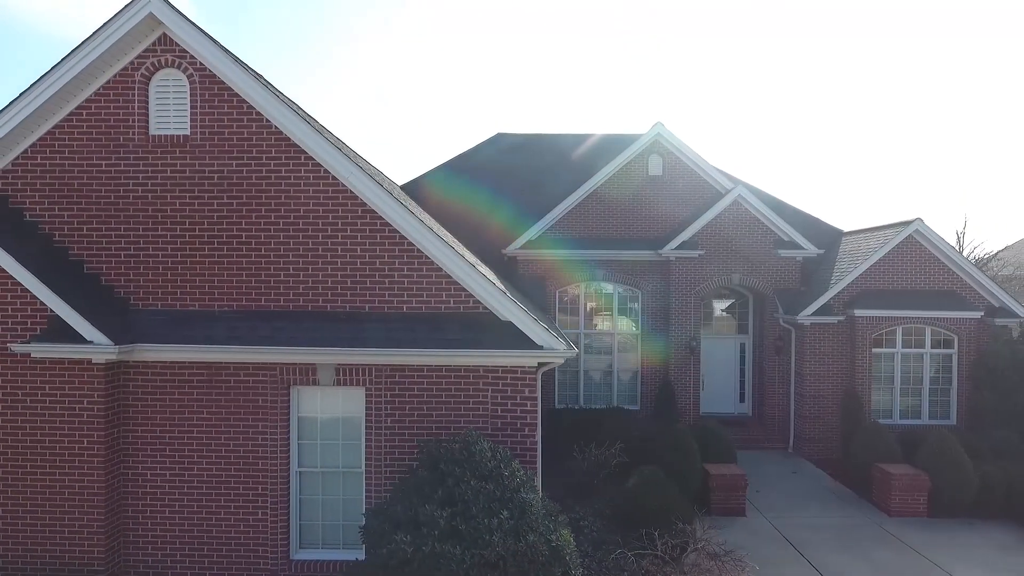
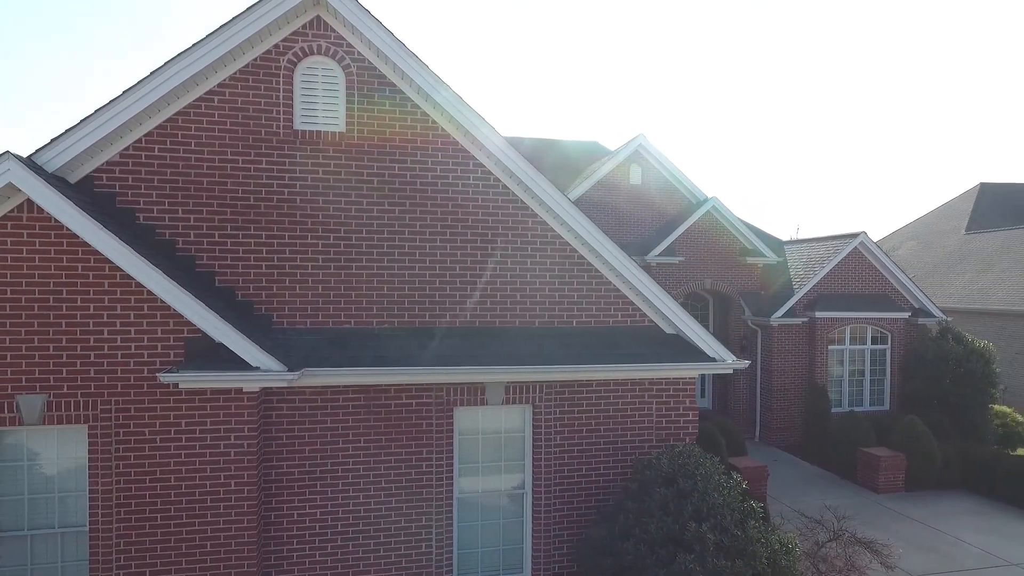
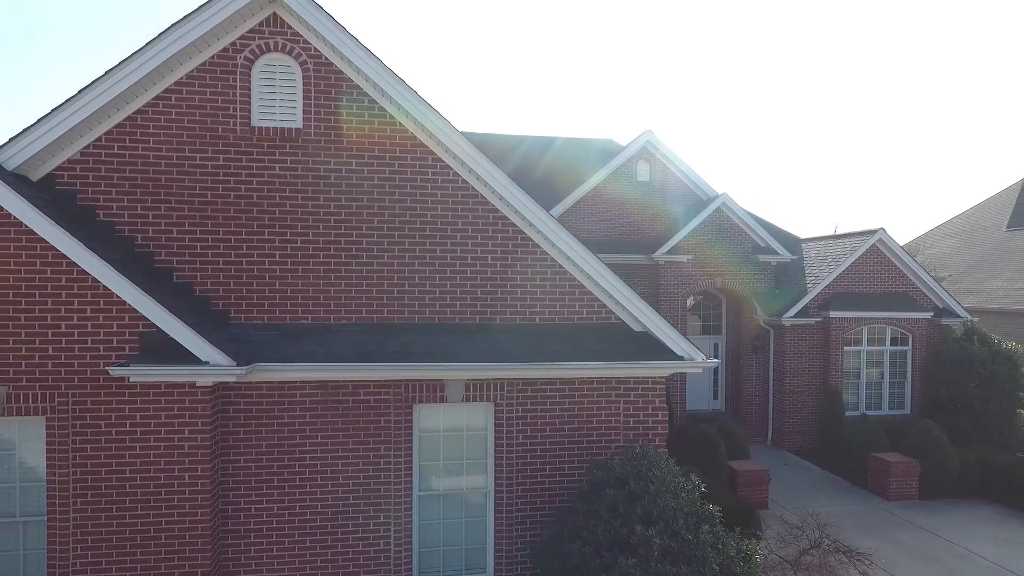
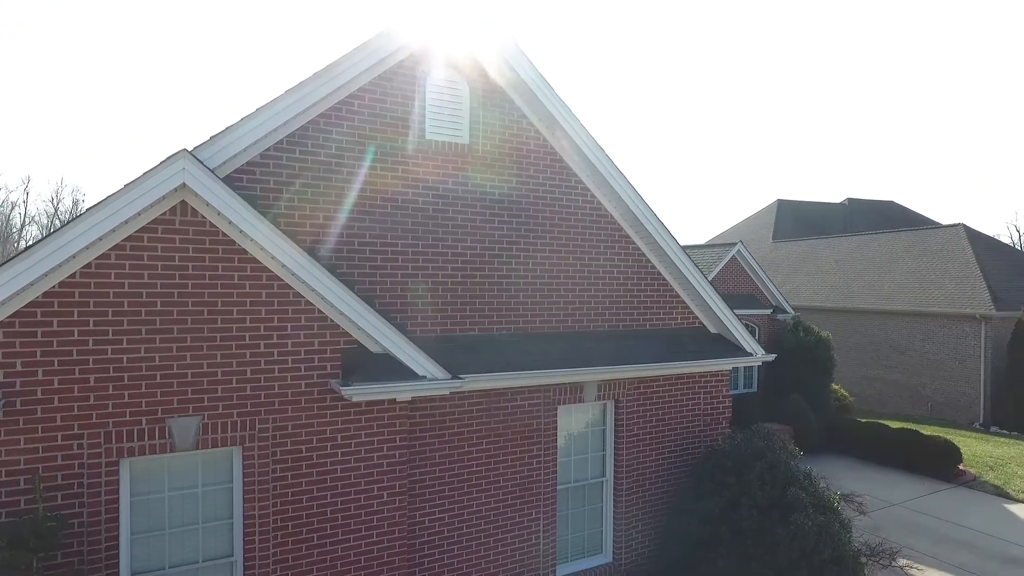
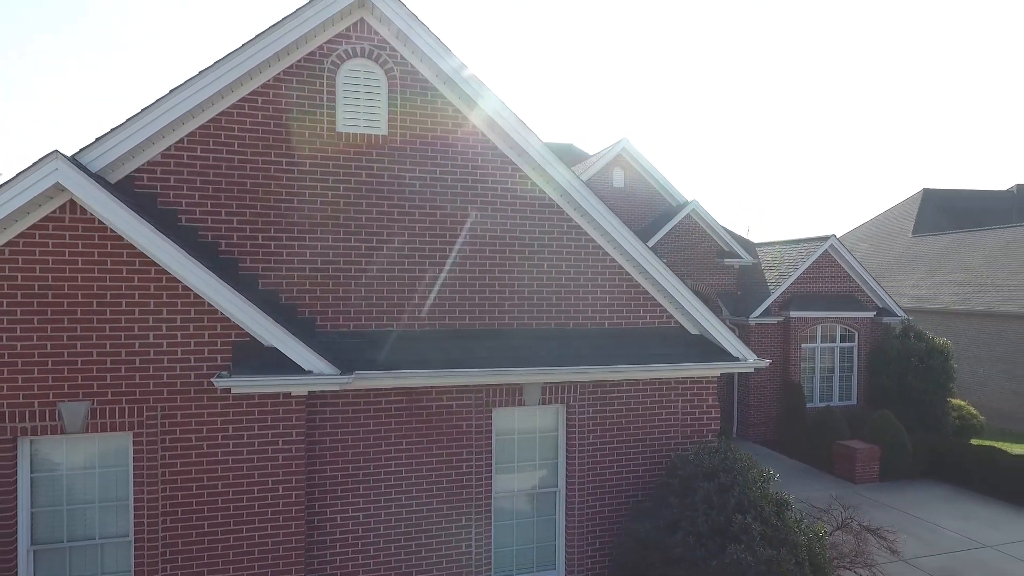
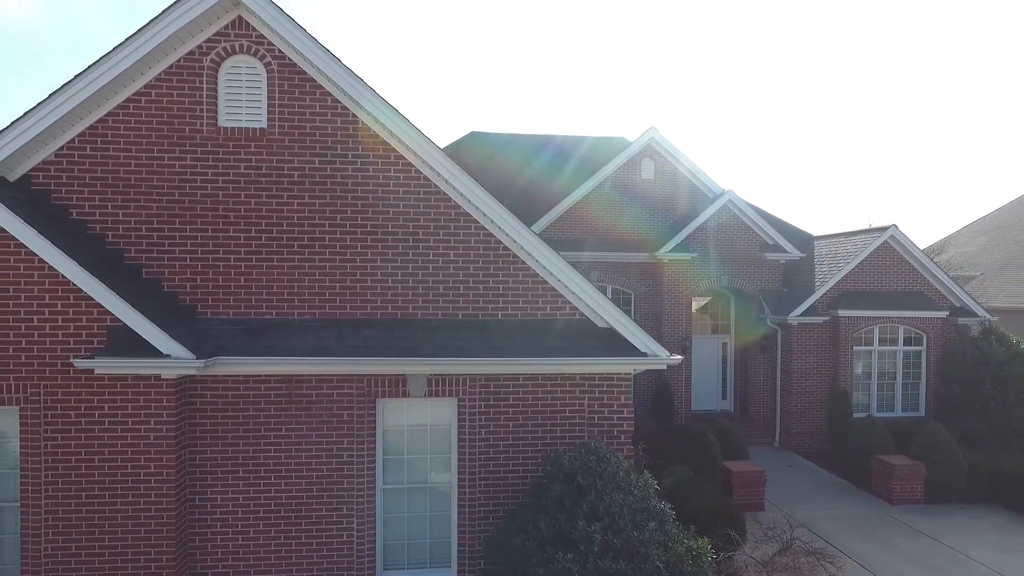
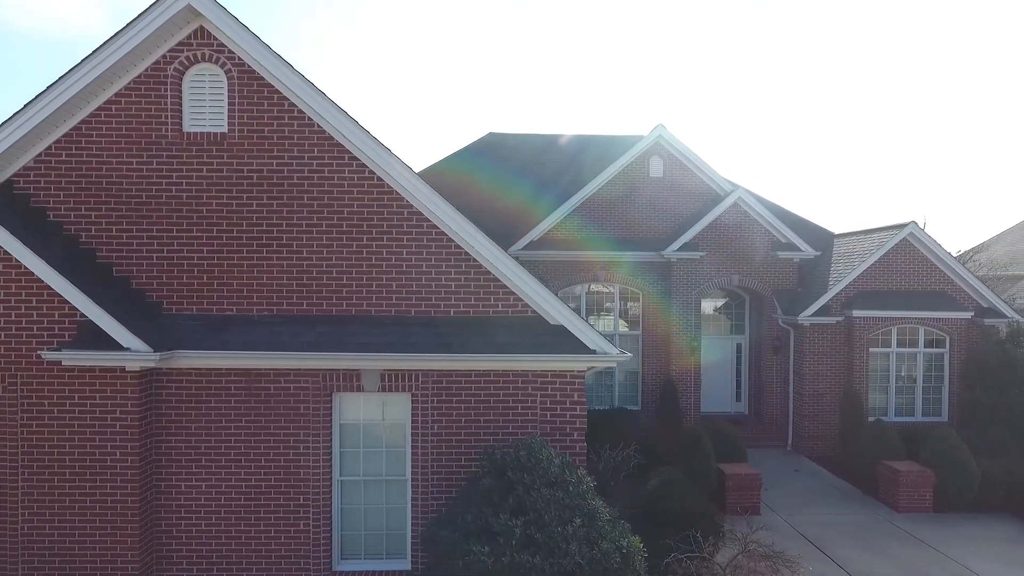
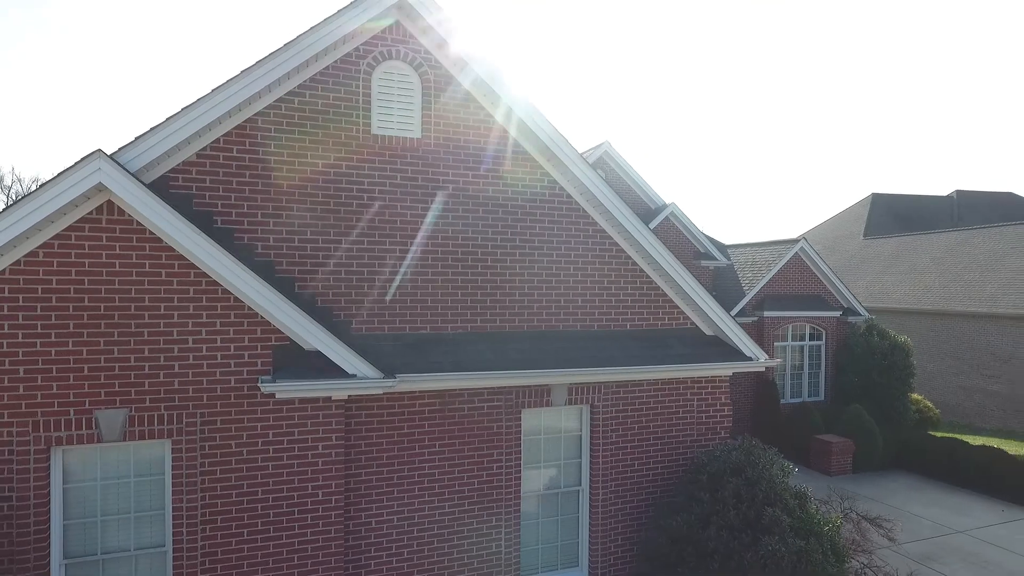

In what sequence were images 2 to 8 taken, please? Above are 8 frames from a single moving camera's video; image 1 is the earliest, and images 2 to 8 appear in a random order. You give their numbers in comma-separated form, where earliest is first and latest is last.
7, 6, 3, 2, 5, 8, 4
